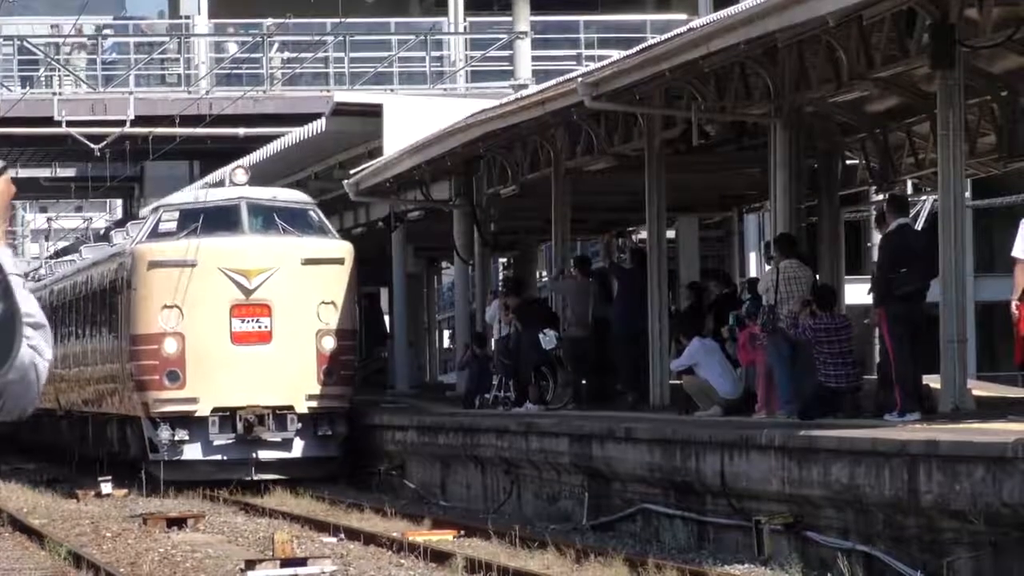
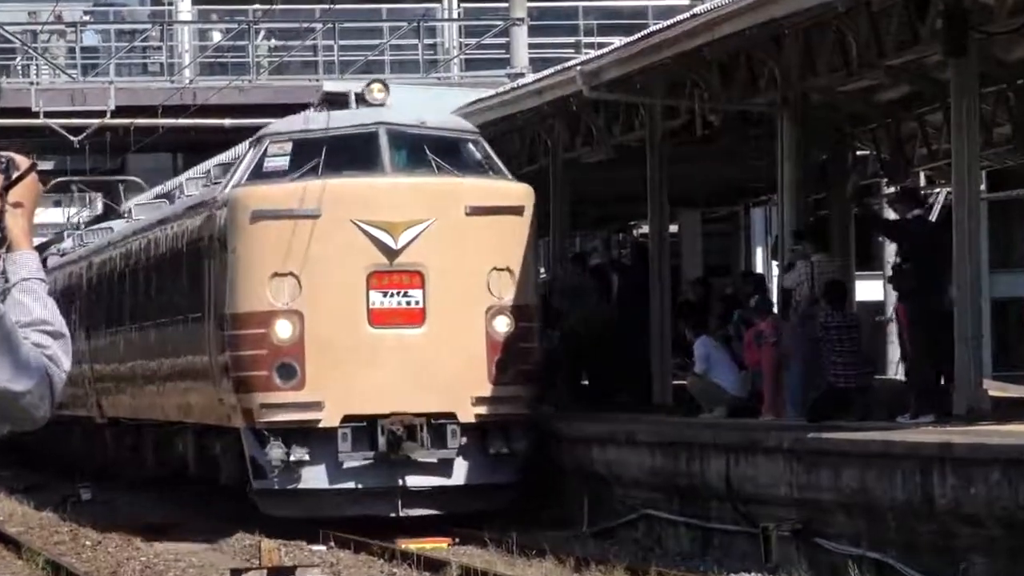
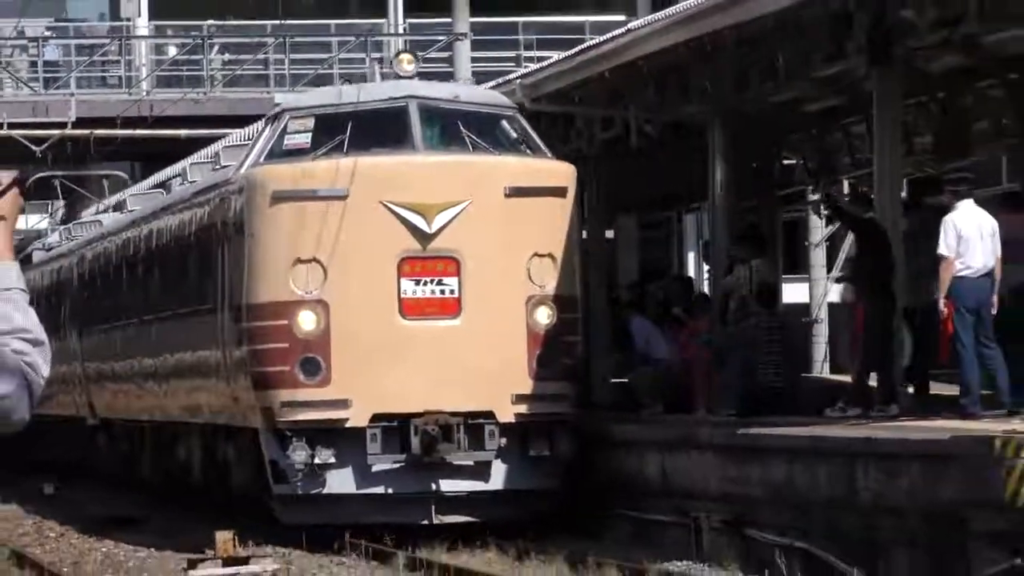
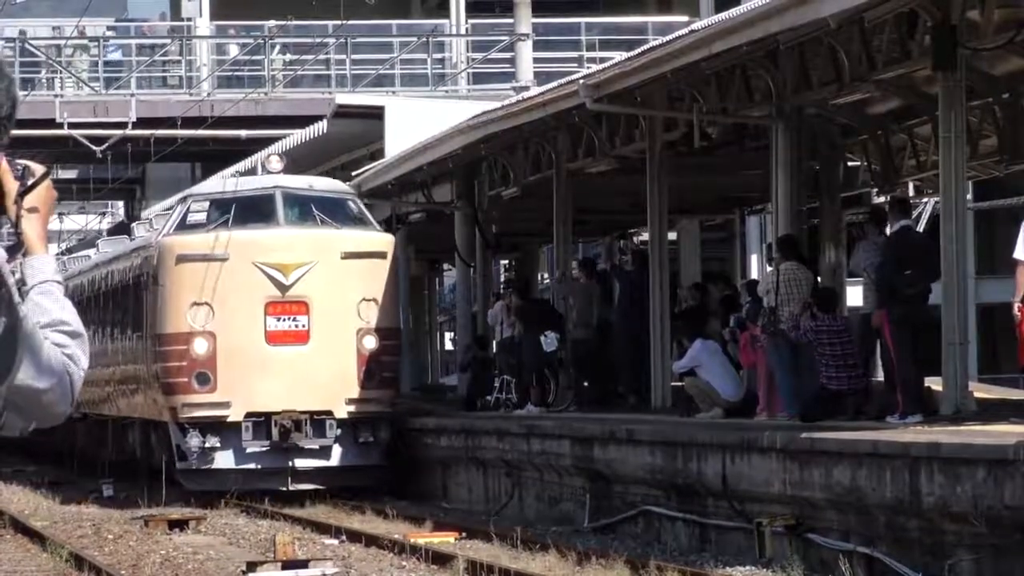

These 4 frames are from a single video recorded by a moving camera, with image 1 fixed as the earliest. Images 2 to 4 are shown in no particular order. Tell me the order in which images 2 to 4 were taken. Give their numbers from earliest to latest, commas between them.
4, 2, 3
